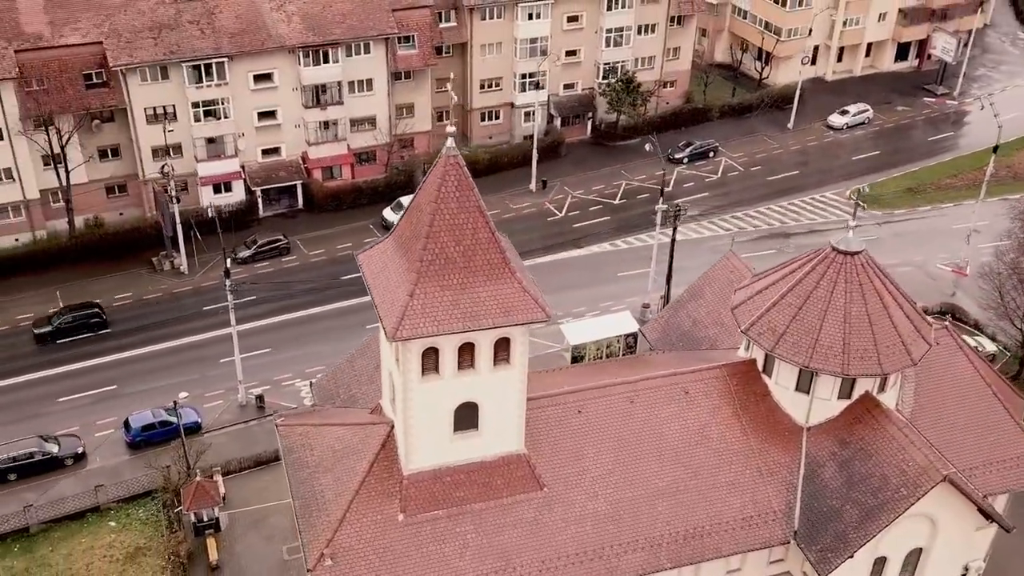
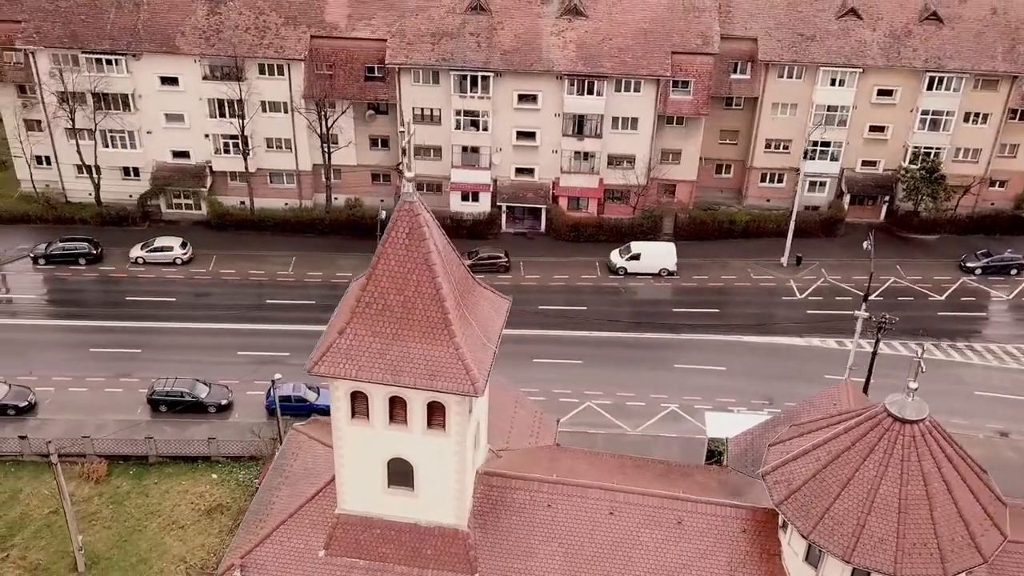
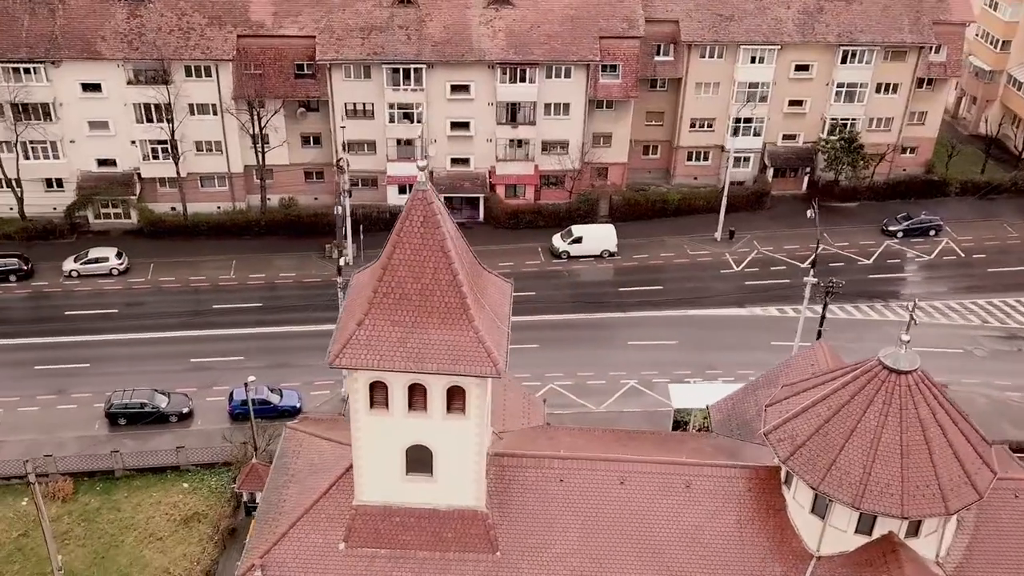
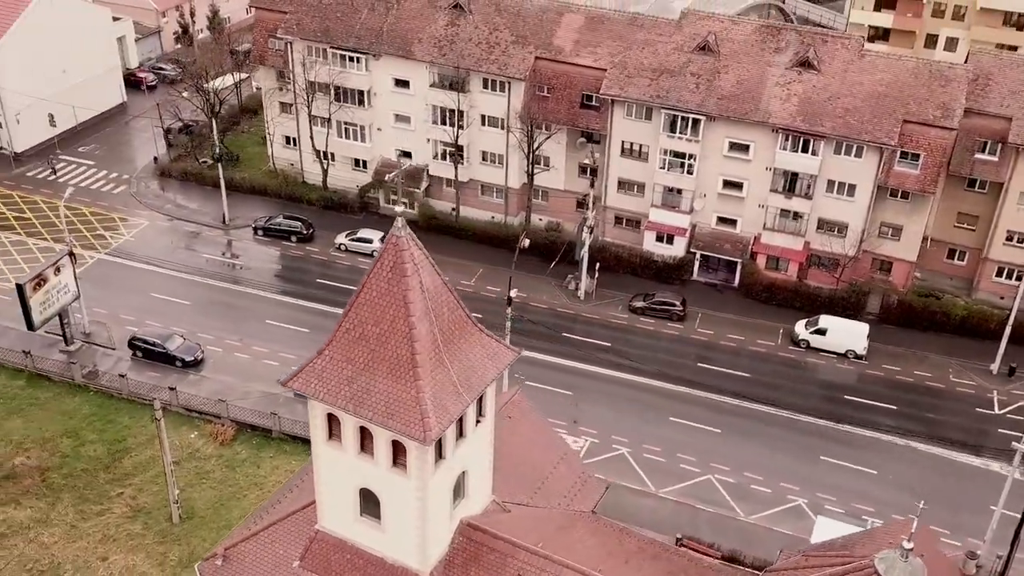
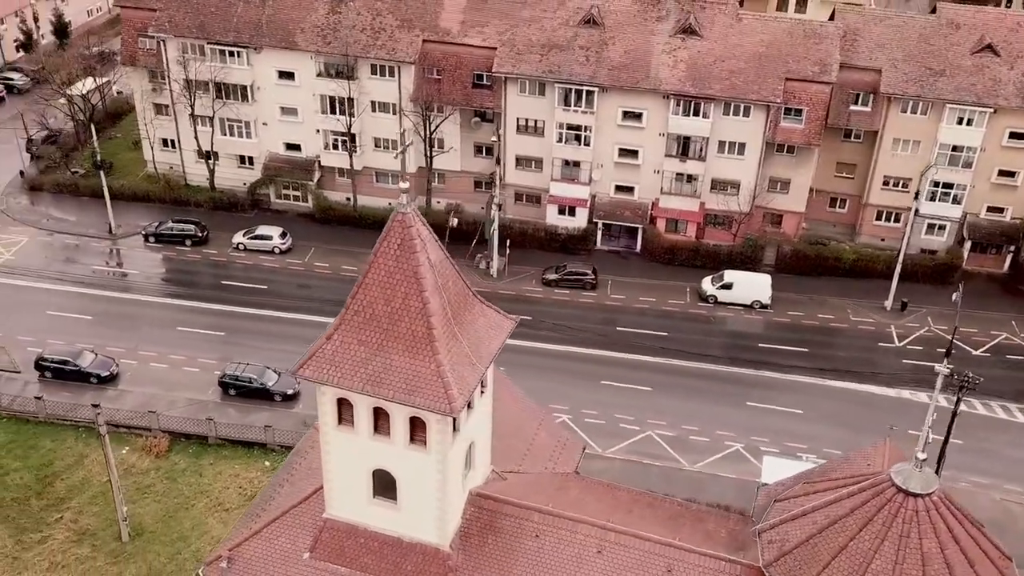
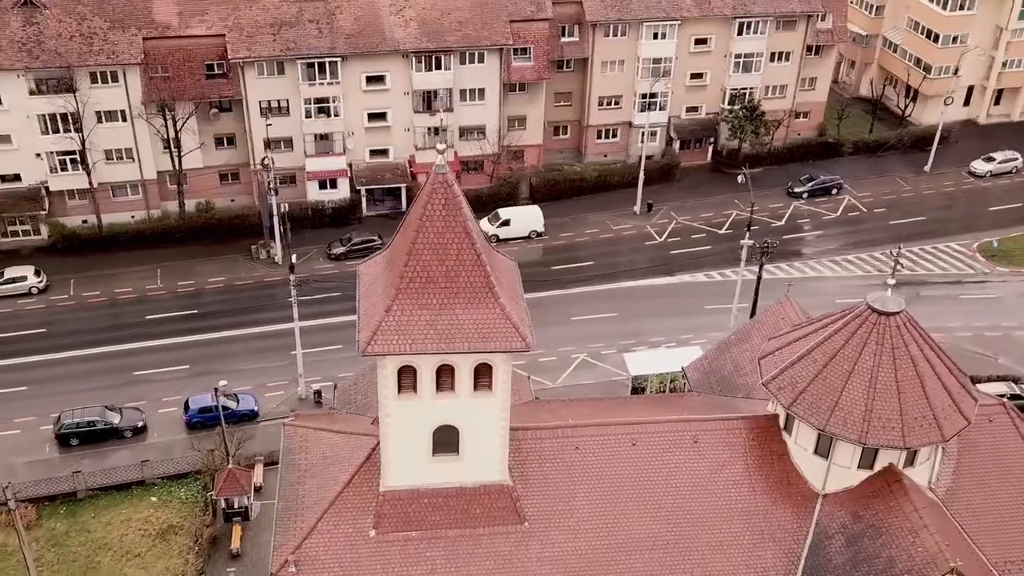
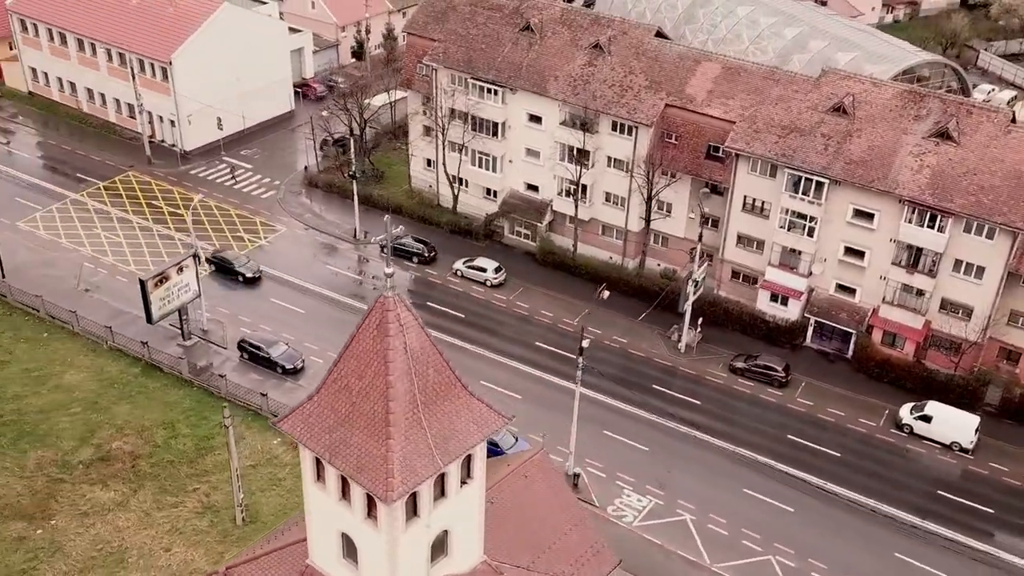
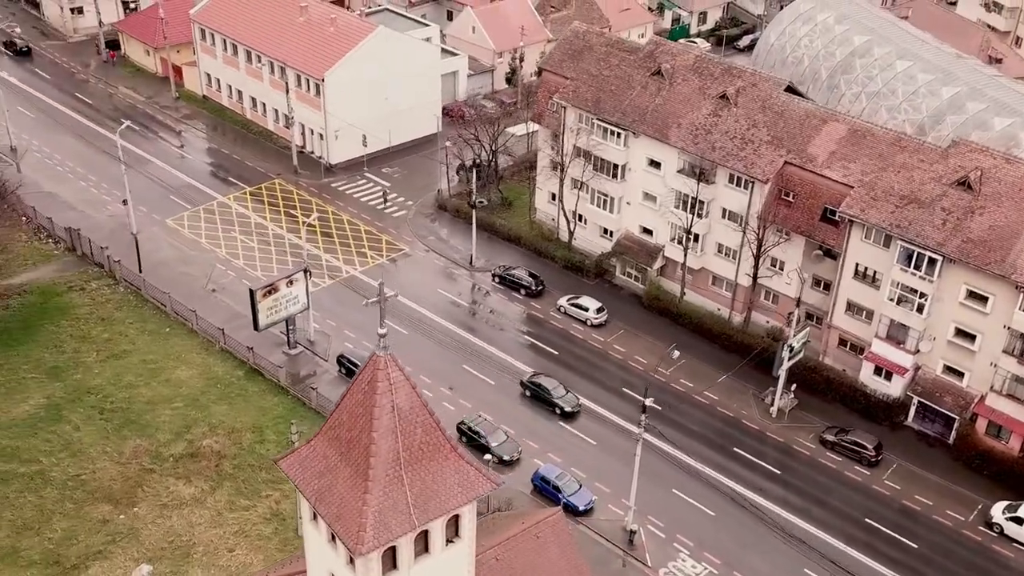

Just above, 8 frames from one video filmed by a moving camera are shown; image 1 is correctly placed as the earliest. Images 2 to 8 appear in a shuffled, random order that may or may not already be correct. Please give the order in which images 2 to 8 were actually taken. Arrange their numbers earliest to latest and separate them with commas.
6, 3, 2, 5, 4, 7, 8
